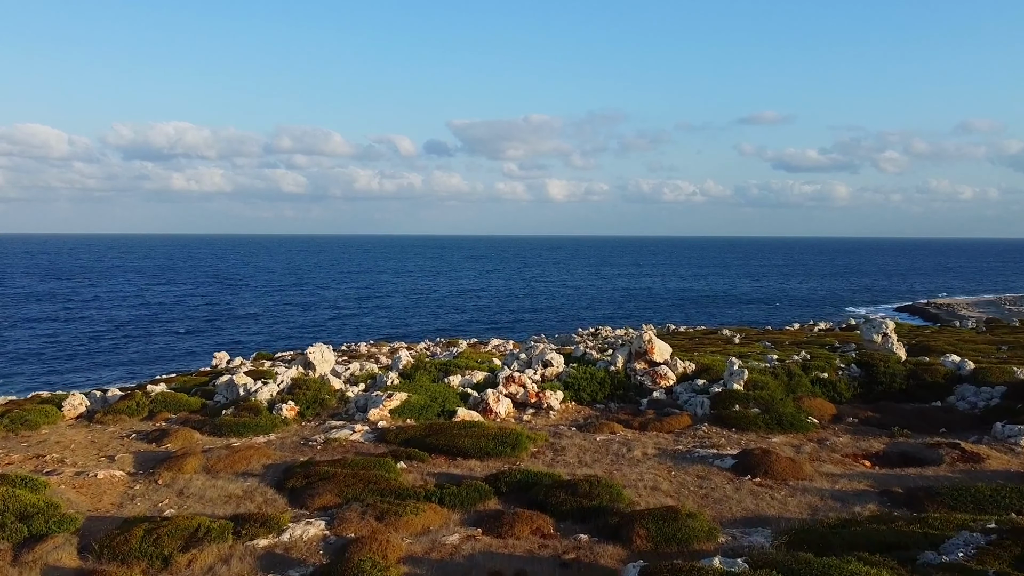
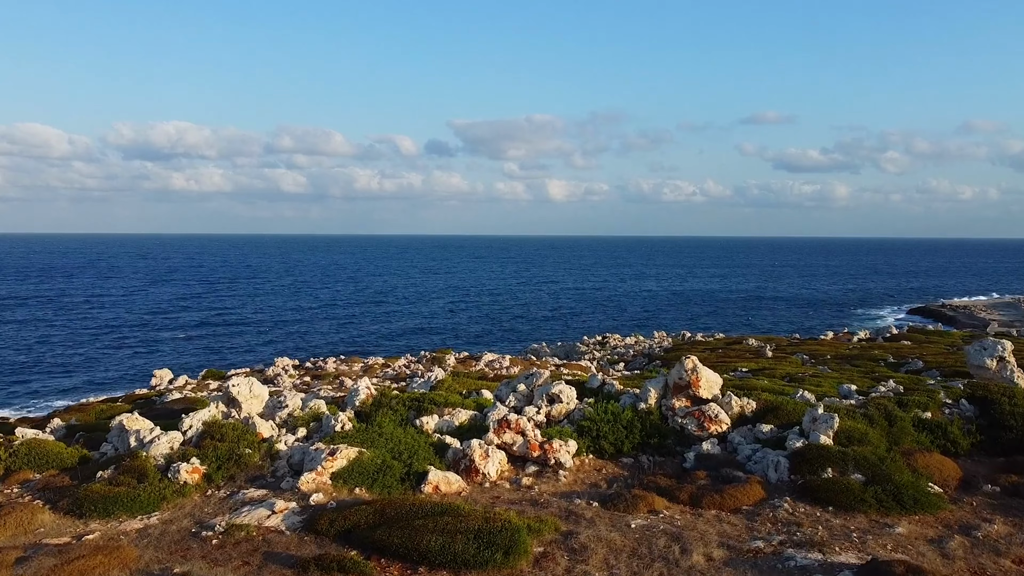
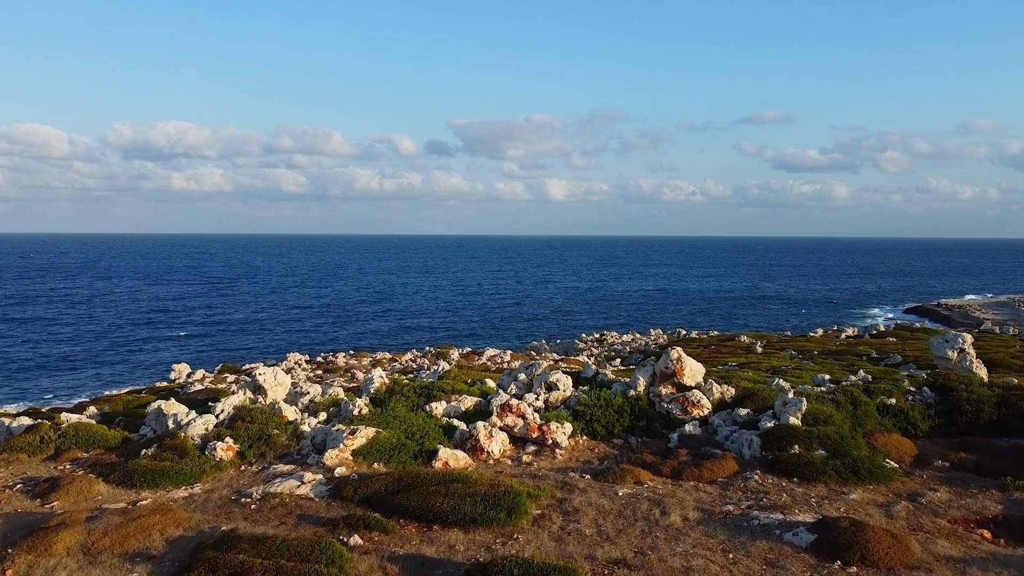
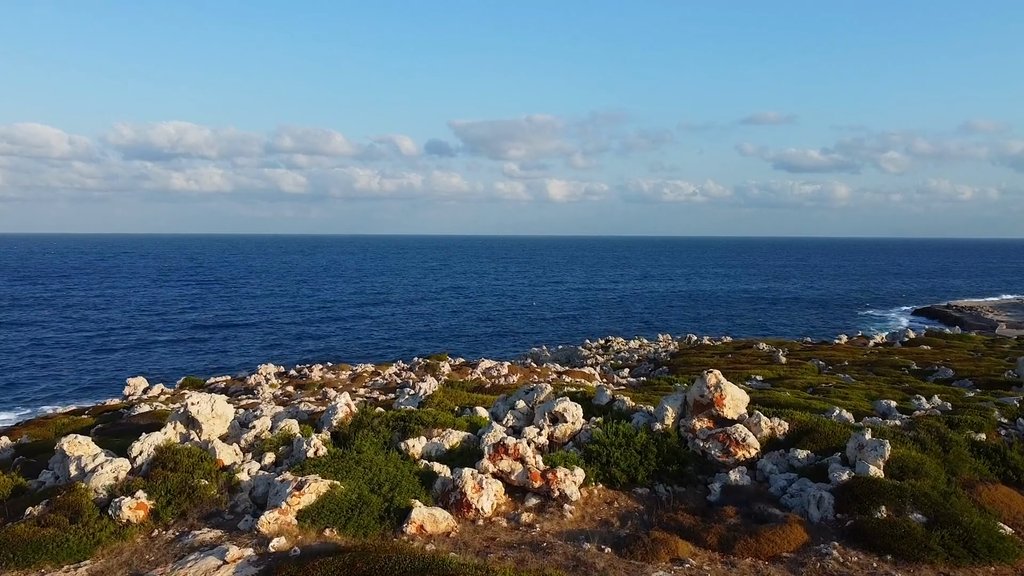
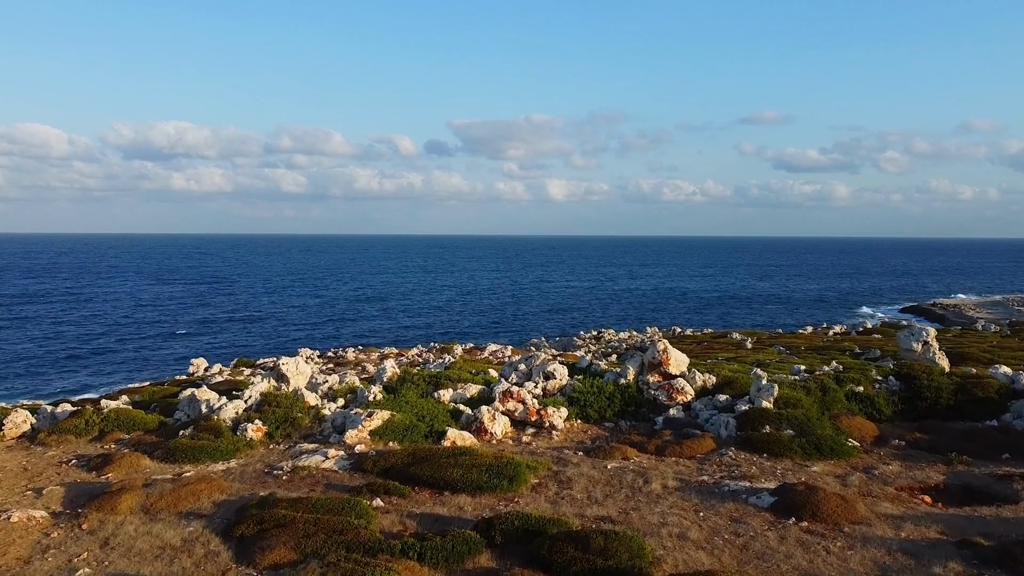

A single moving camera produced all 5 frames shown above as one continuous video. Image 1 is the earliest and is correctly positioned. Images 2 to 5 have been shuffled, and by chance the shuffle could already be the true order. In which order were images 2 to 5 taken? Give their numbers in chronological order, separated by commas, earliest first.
5, 3, 2, 4
